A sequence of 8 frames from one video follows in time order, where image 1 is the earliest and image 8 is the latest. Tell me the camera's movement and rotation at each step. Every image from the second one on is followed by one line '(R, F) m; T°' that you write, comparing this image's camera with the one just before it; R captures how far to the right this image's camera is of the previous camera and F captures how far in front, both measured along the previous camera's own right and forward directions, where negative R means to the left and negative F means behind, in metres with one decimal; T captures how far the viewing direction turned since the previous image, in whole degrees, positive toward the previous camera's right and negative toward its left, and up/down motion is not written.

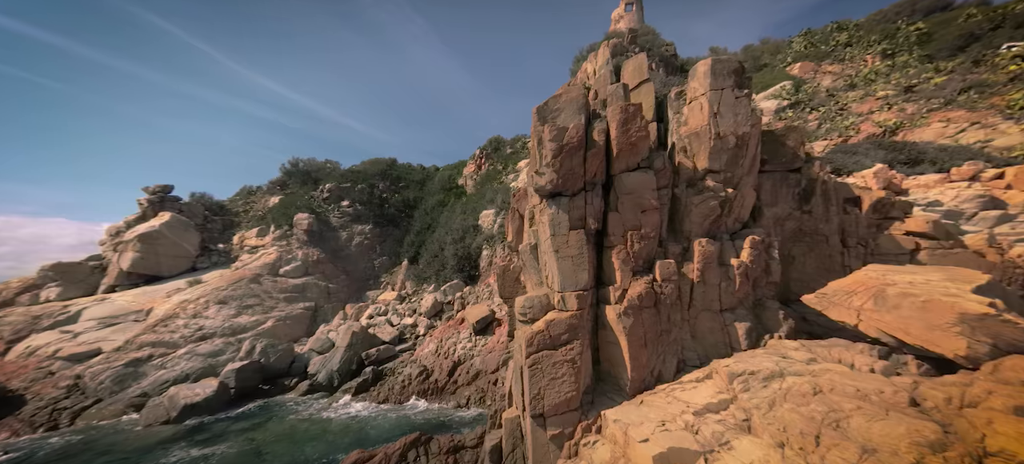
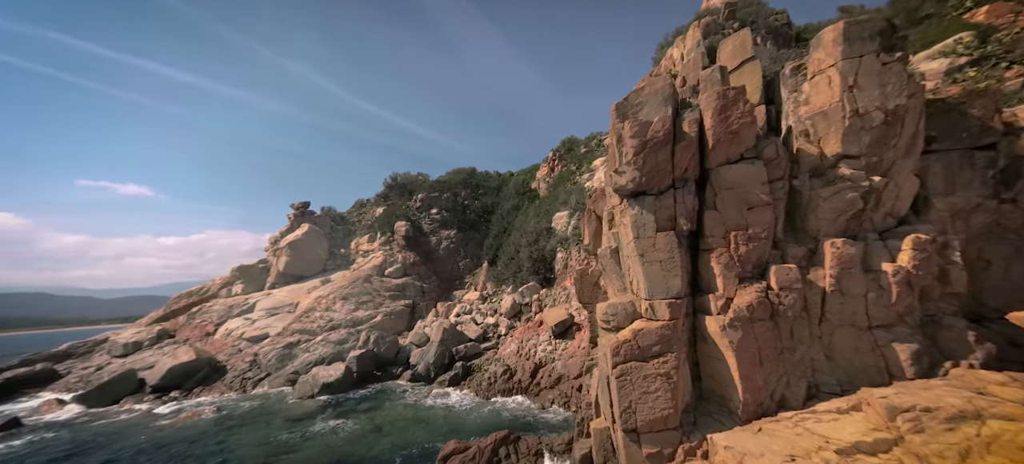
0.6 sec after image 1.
(-0.3, +0.4) m; -11°
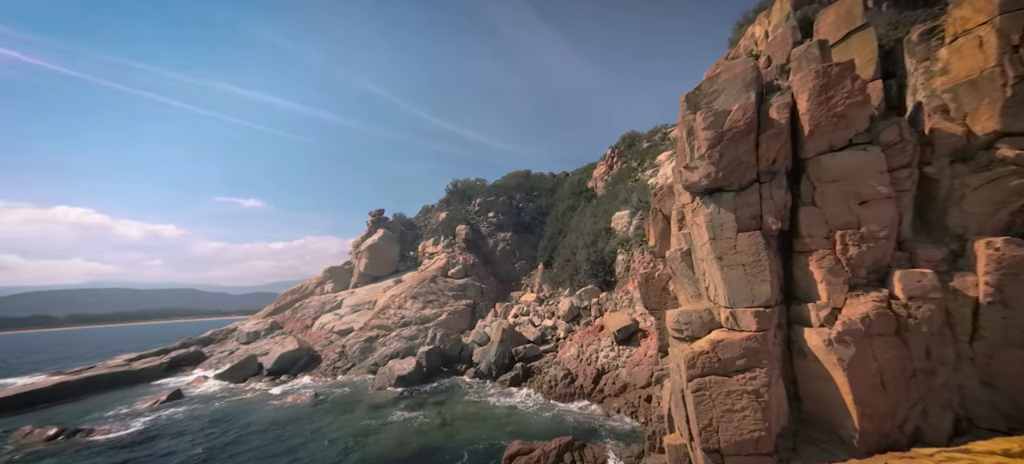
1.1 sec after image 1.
(-0.3, +0.4) m; -8°
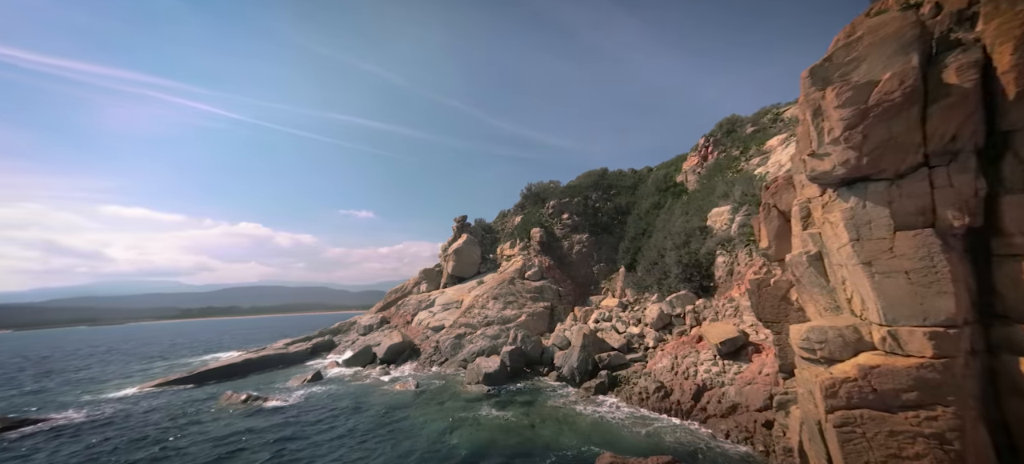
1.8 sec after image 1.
(-0.4, +0.6) m; -12°
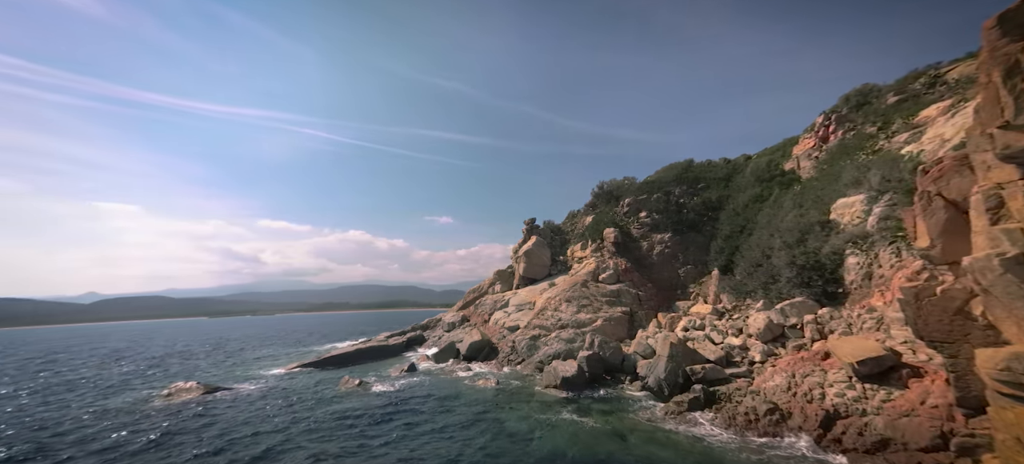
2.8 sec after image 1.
(-0.7, +1.0) m; -10°
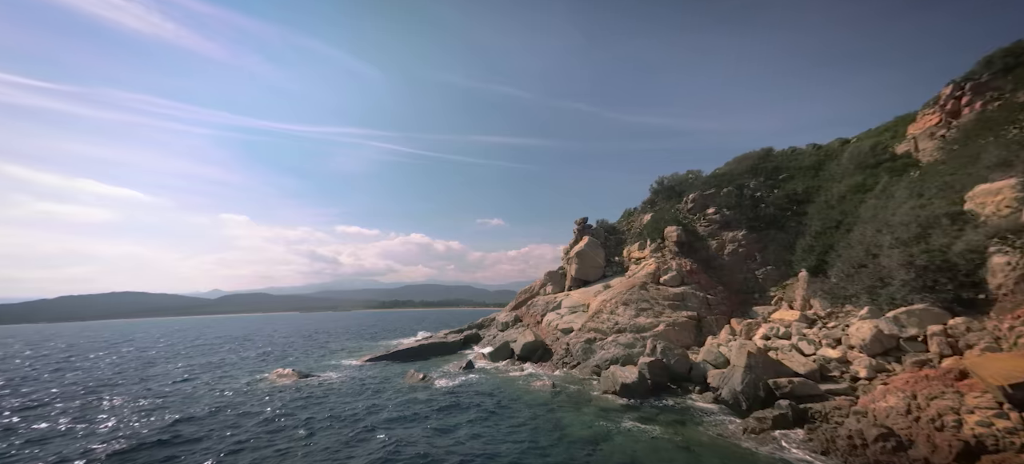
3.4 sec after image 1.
(-0.5, +0.9) m; -7°
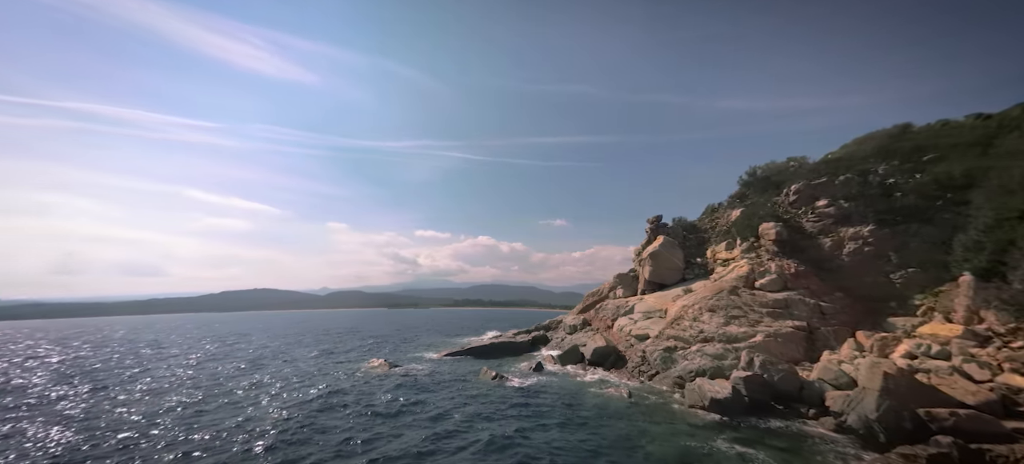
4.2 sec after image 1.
(-0.7, +1.3) m; -9°
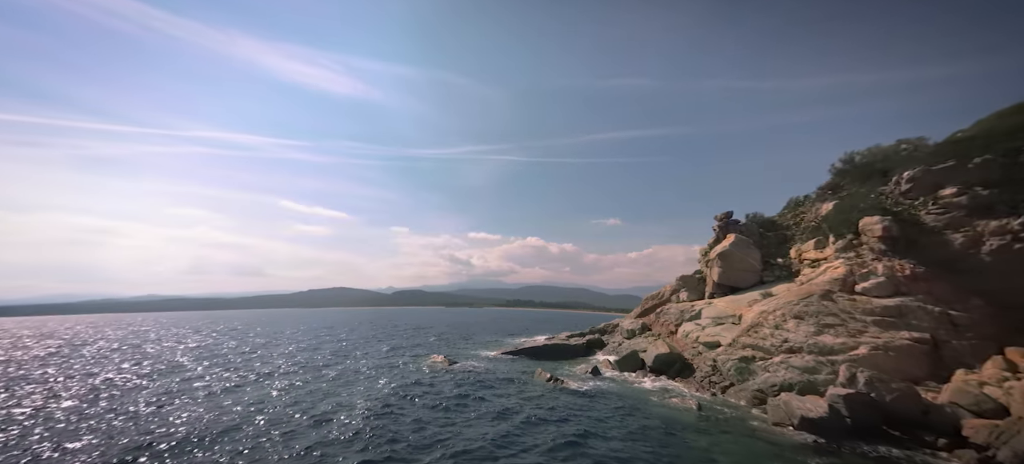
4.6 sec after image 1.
(-0.5, +1.1) m; -8°
